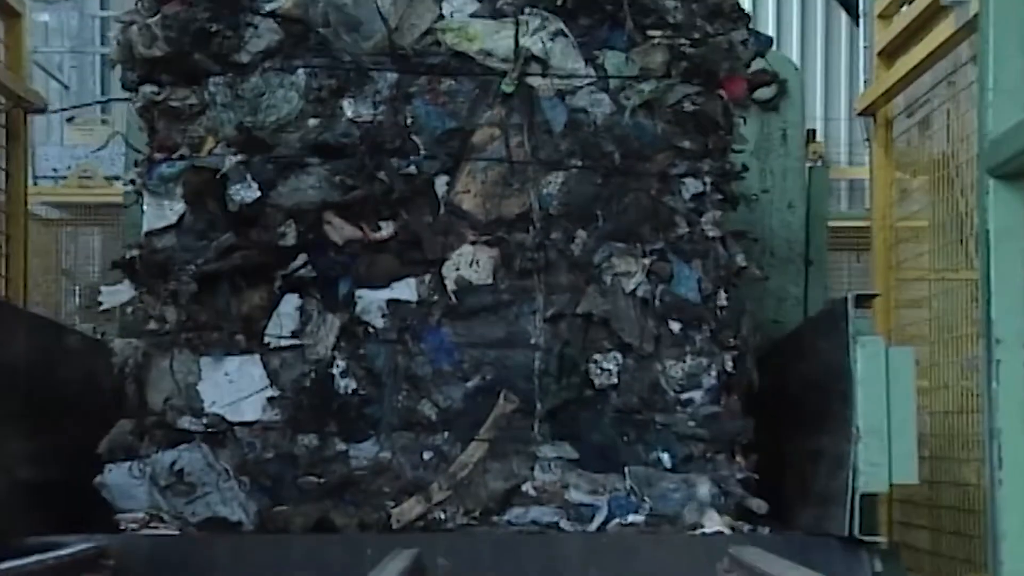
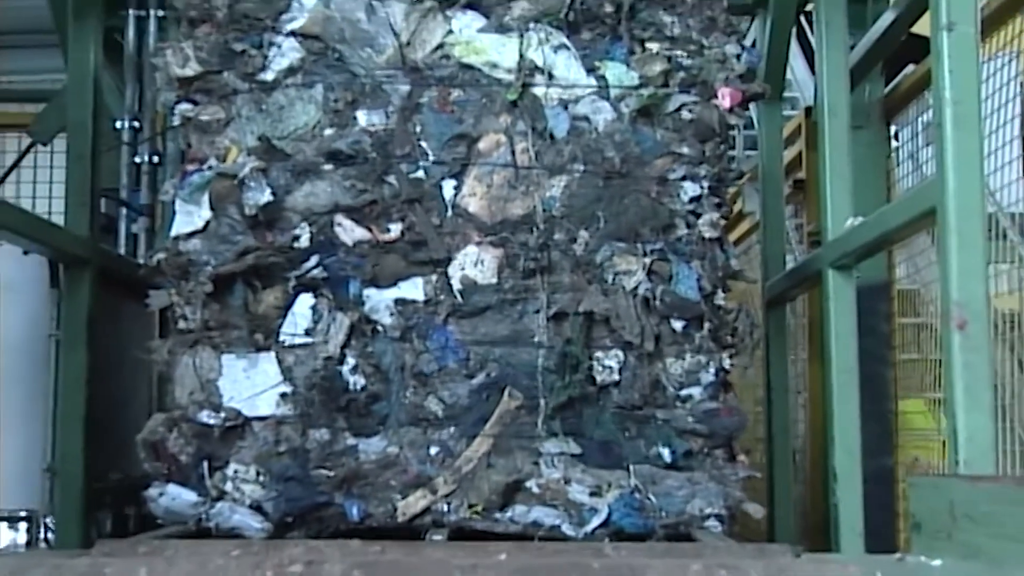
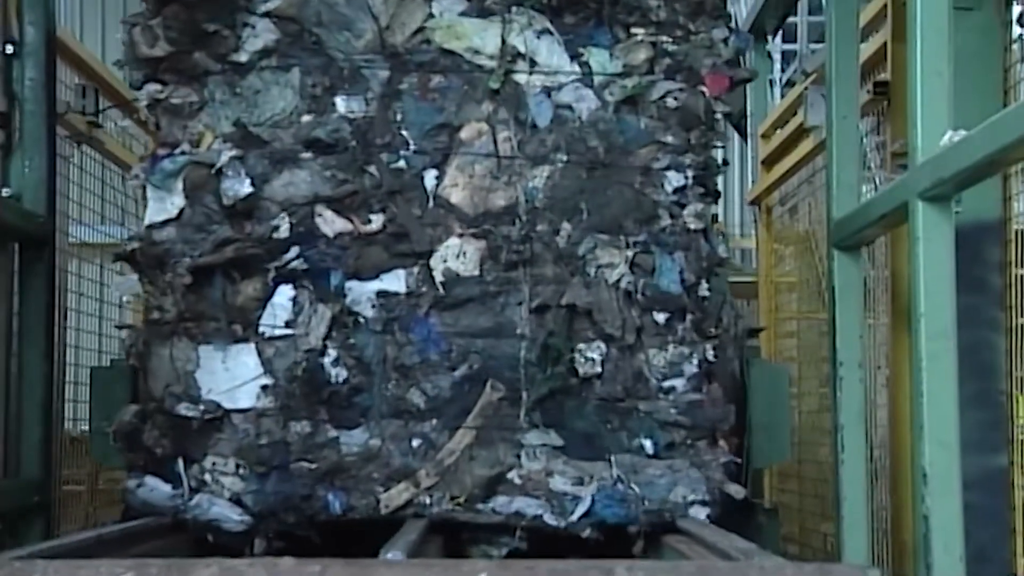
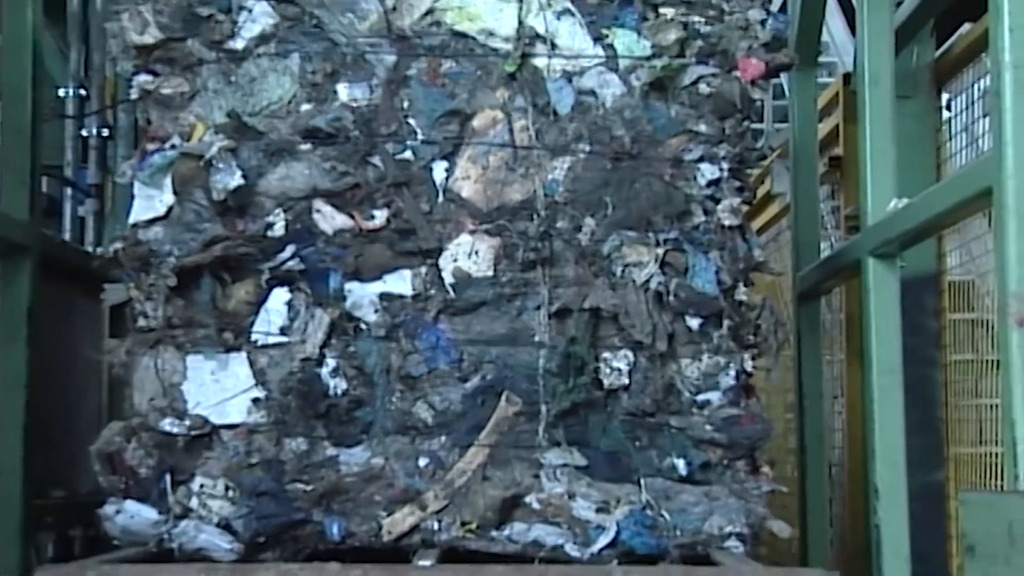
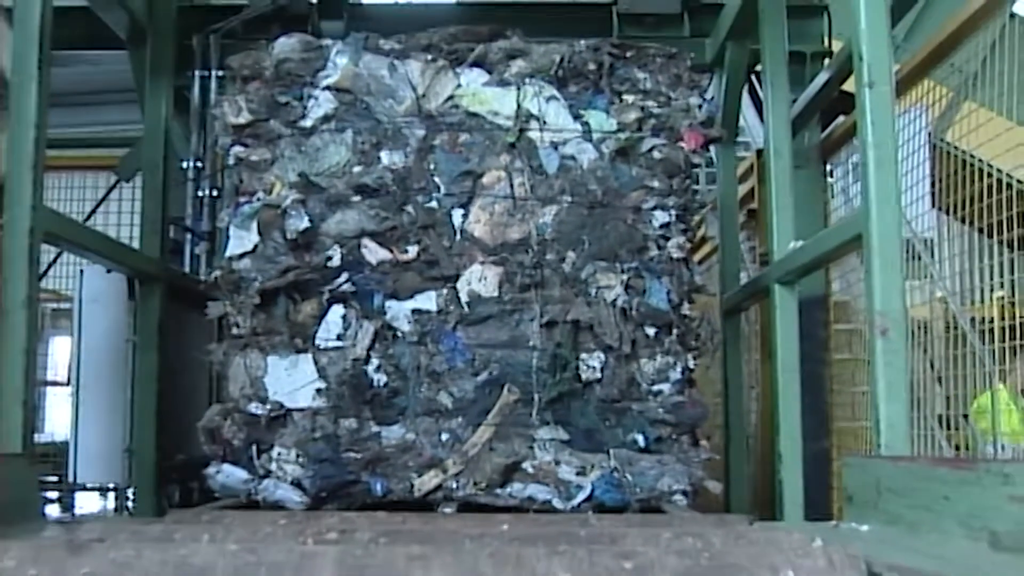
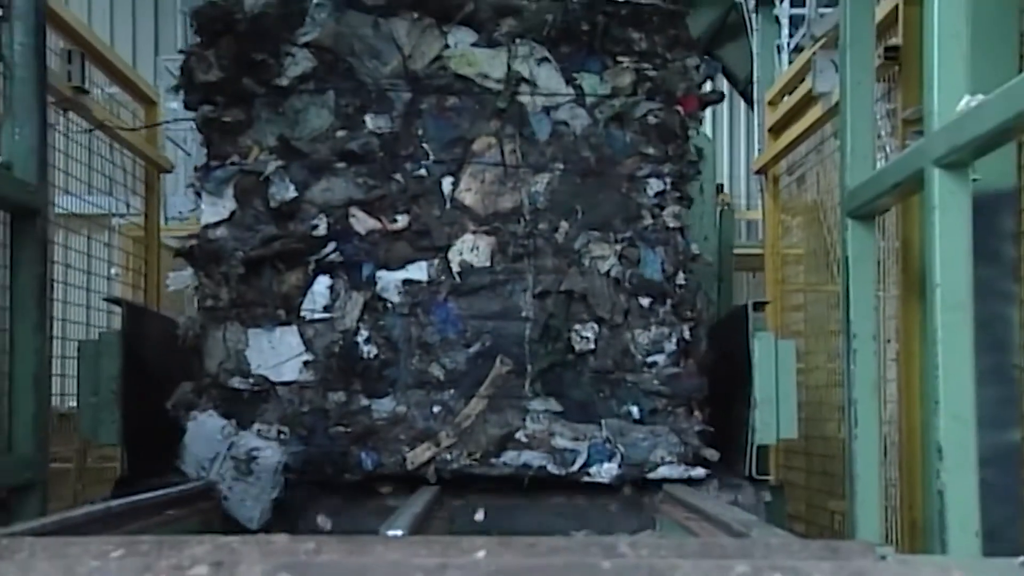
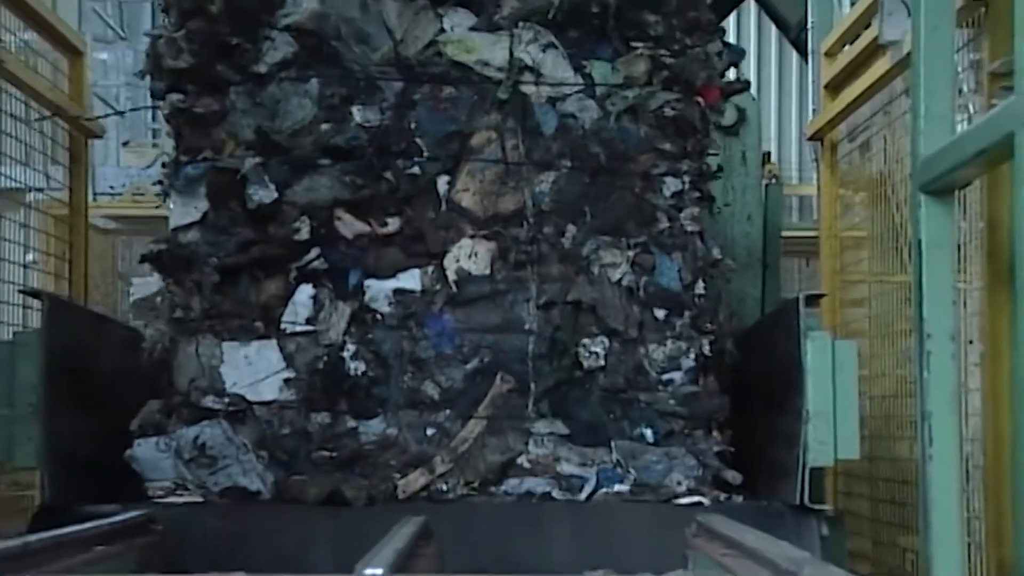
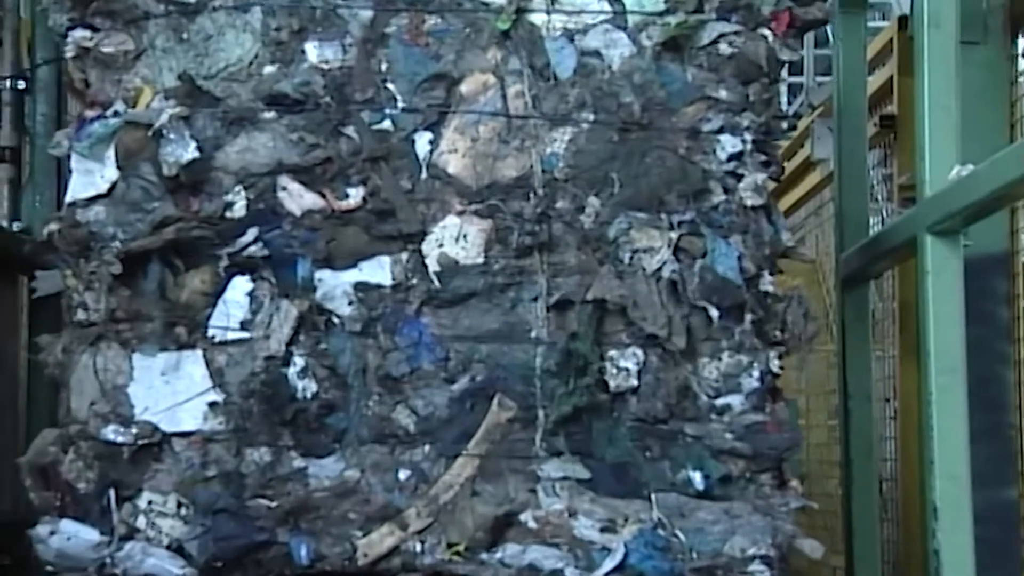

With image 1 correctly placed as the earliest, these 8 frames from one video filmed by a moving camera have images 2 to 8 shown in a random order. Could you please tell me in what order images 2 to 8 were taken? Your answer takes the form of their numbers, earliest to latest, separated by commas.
7, 6, 3, 8, 4, 2, 5
